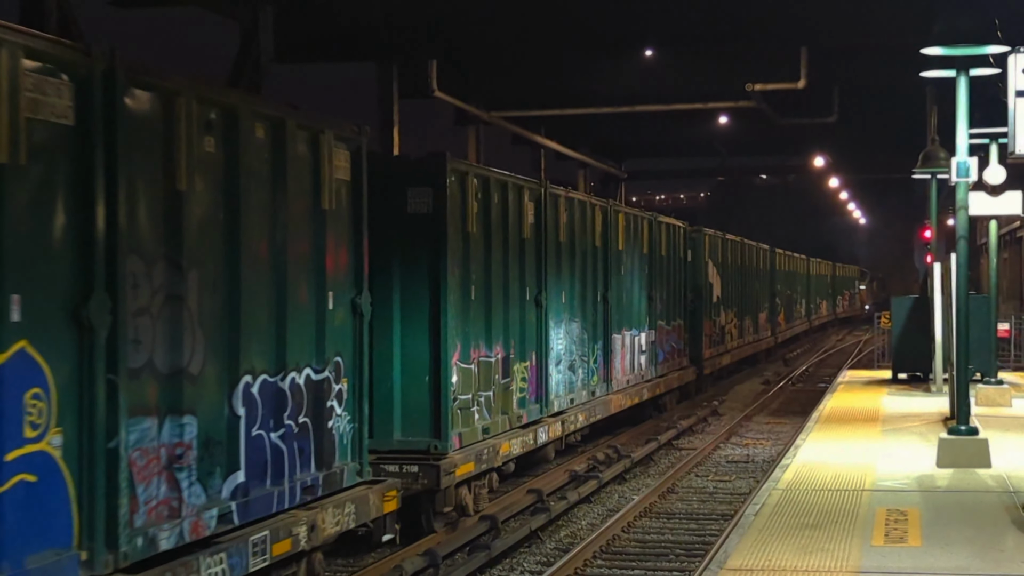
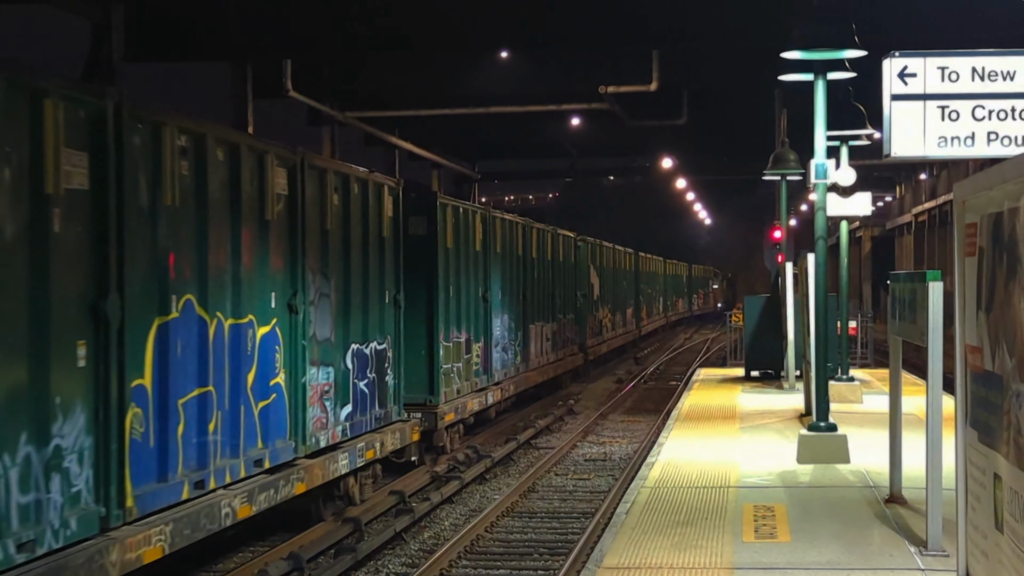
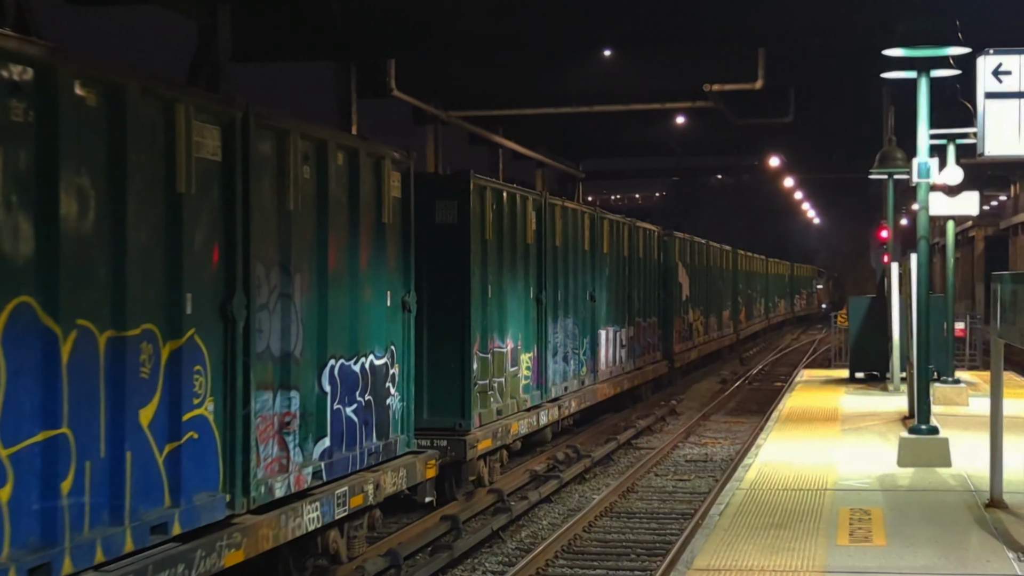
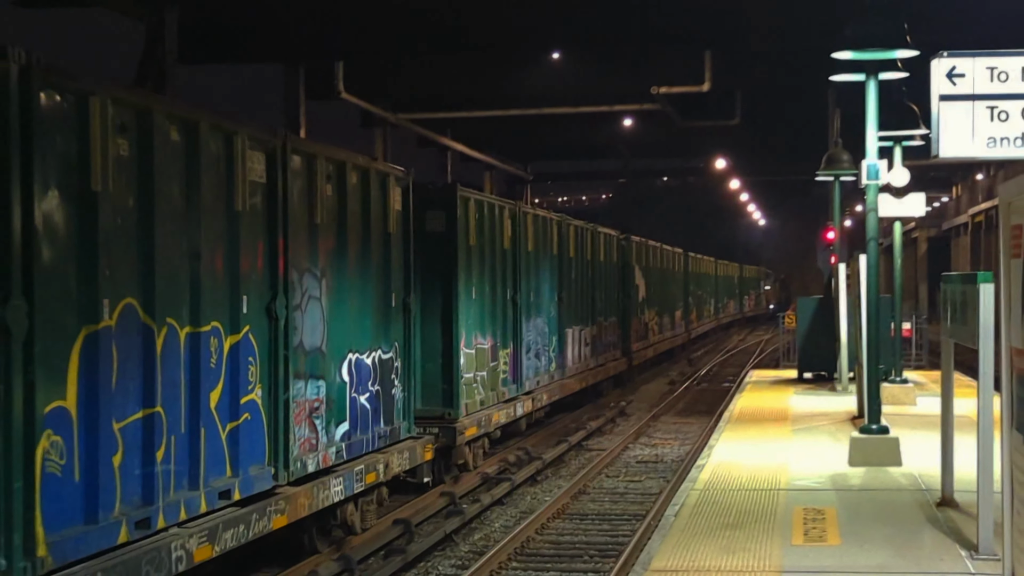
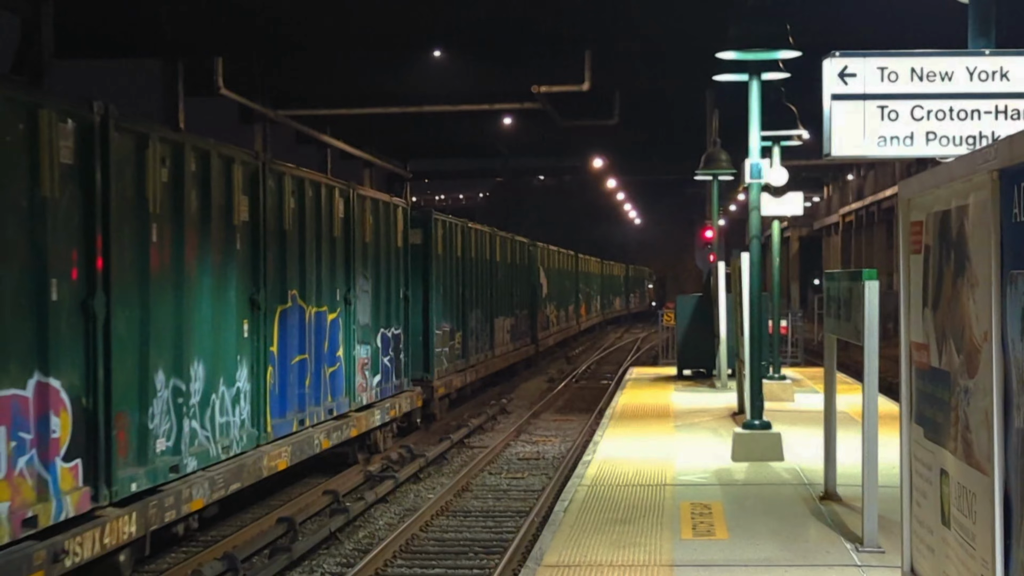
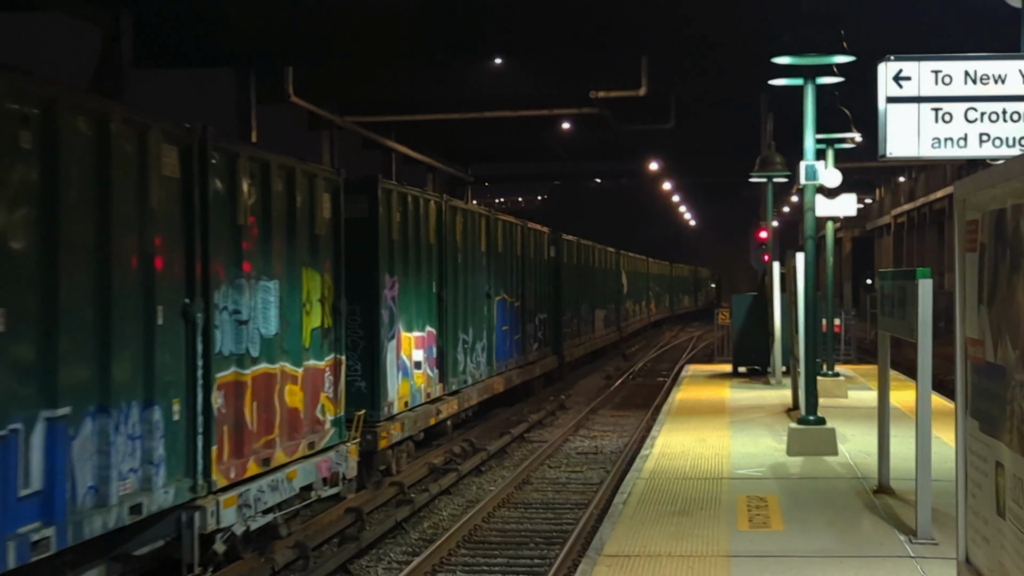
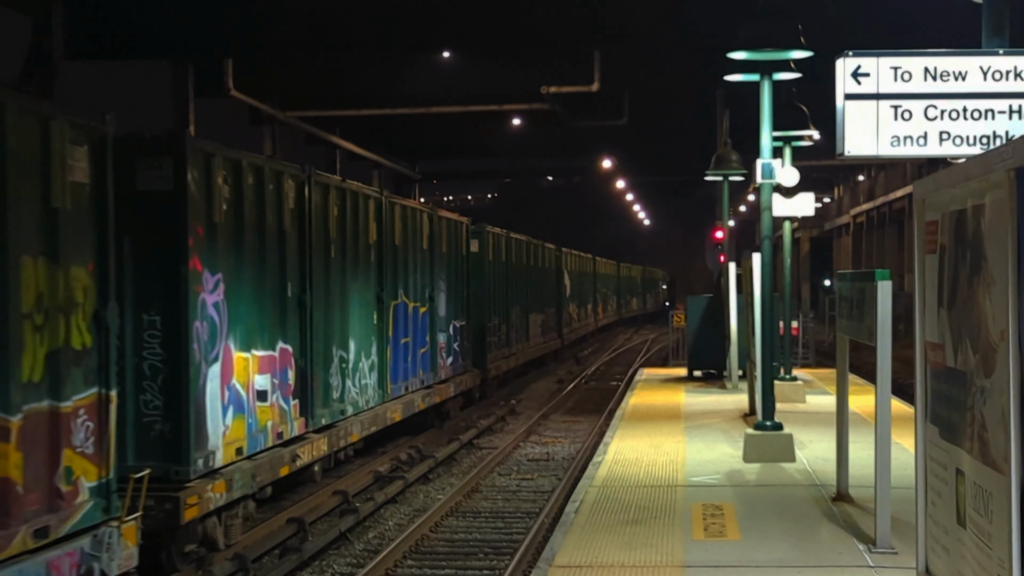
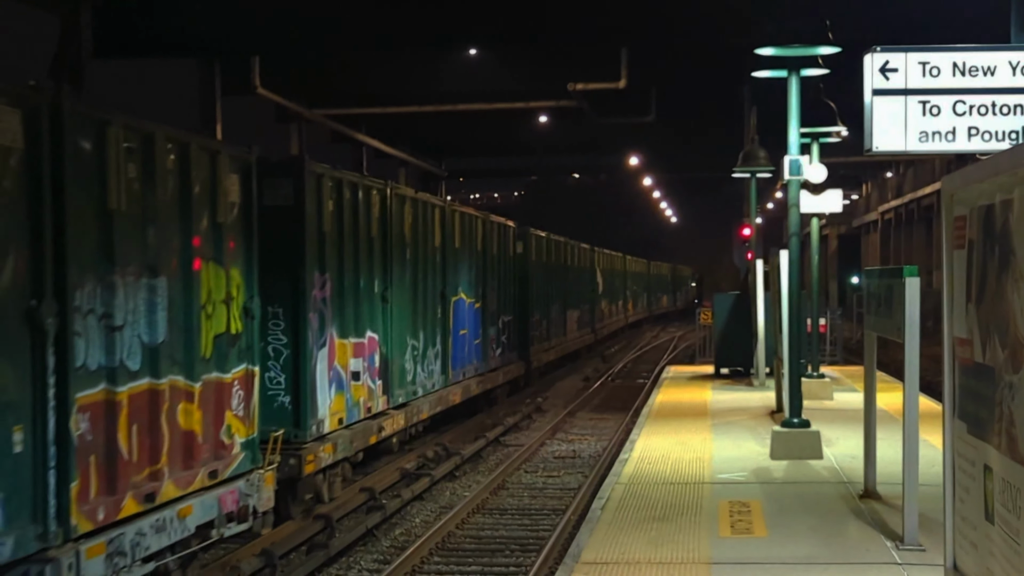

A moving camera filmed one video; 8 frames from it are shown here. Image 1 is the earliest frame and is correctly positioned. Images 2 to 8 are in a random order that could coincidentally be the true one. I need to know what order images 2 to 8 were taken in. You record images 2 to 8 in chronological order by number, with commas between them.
3, 4, 2, 5, 7, 8, 6
